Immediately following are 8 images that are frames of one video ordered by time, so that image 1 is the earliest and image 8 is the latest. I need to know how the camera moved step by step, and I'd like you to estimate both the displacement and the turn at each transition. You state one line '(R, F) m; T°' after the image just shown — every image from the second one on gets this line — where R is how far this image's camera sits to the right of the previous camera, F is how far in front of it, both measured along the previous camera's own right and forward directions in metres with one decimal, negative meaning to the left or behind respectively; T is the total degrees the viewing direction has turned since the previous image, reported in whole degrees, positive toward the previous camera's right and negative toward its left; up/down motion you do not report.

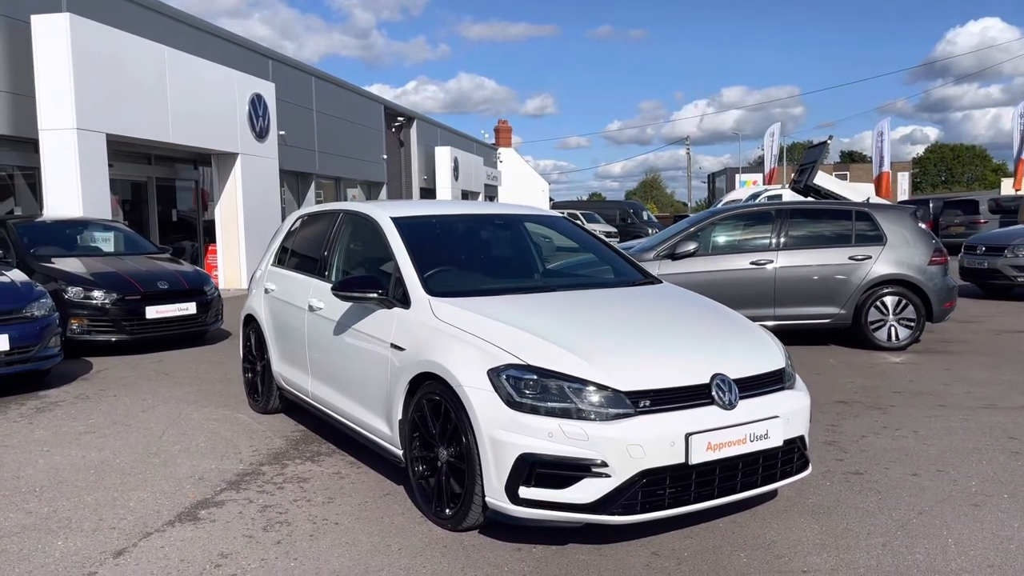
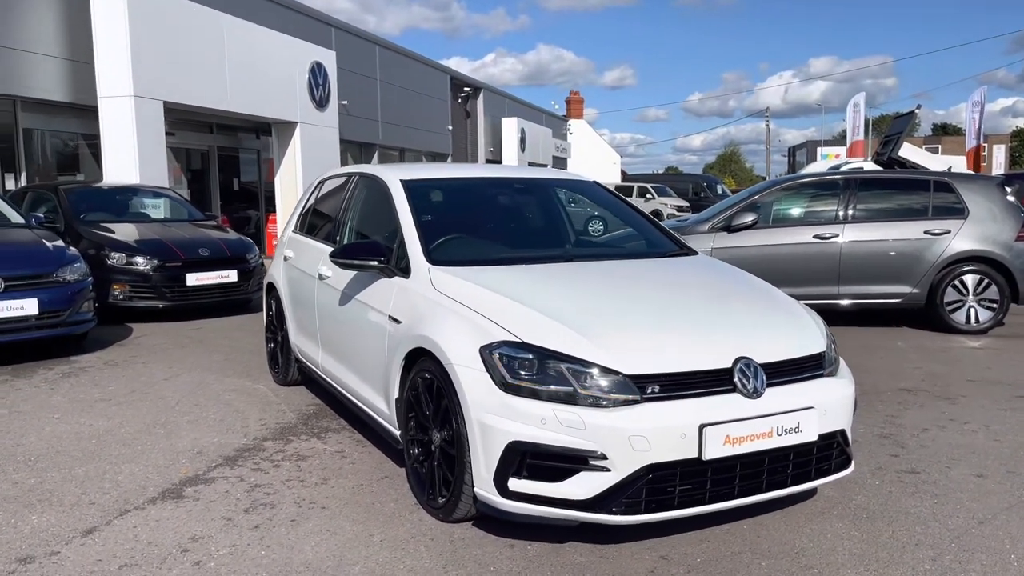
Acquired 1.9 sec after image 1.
(+0.3, +0.4) m; -5°
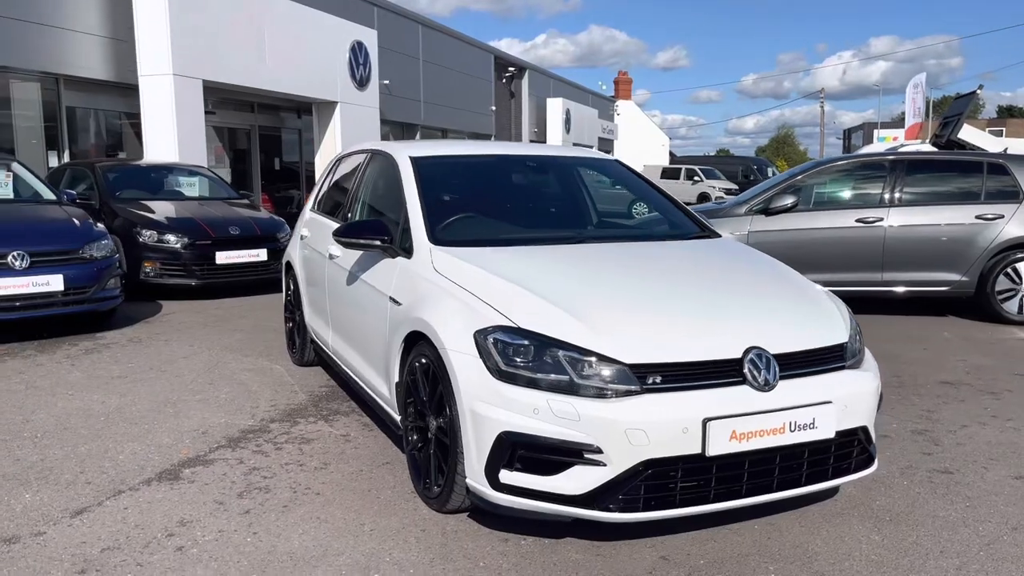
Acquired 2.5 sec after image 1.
(+0.2, +0.2) m; -3°
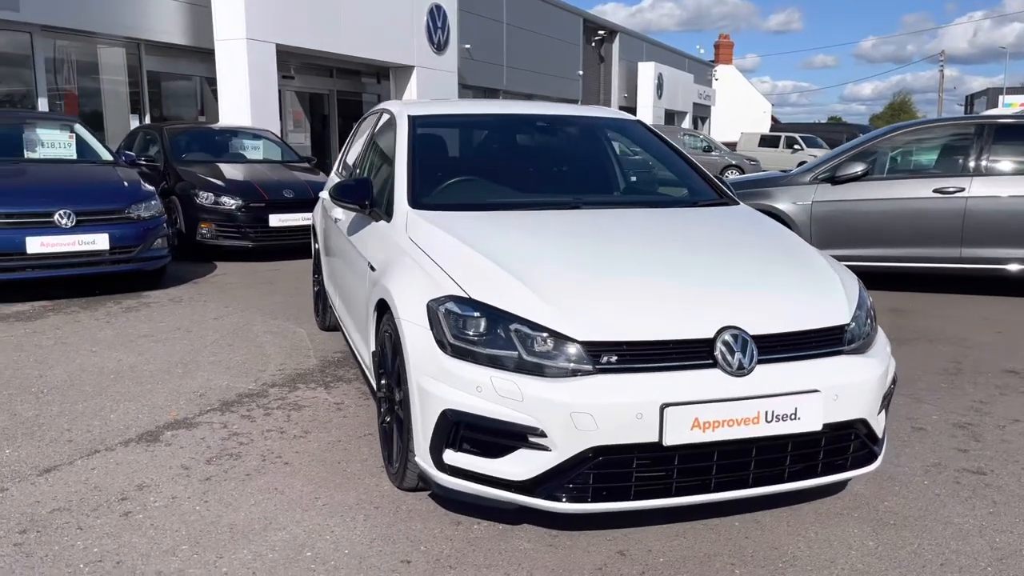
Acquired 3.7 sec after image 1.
(+0.5, +0.3) m; -7°
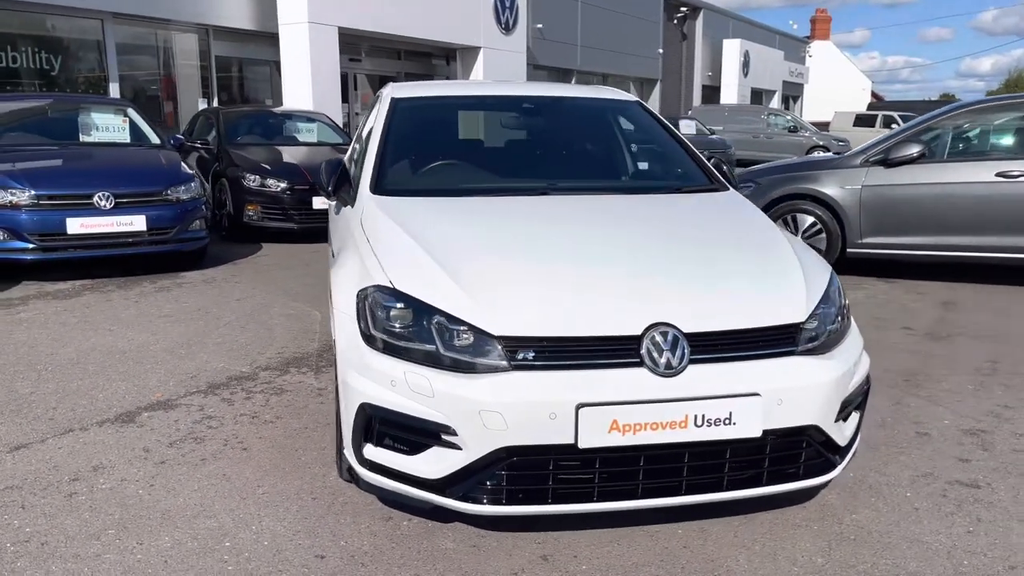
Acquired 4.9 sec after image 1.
(+0.5, +0.1) m; -6°
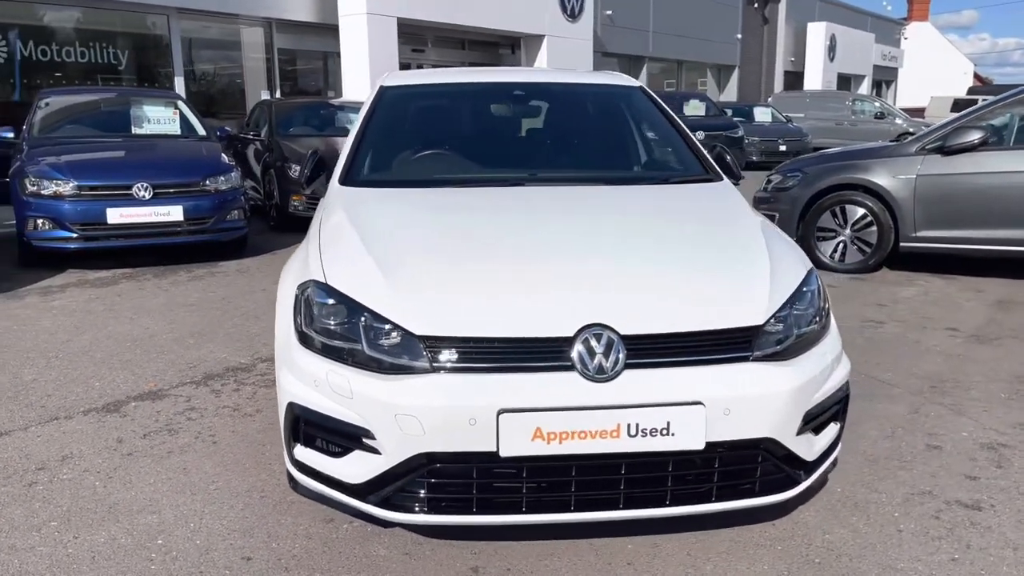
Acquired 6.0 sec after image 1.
(+0.4, +0.2) m; -6°
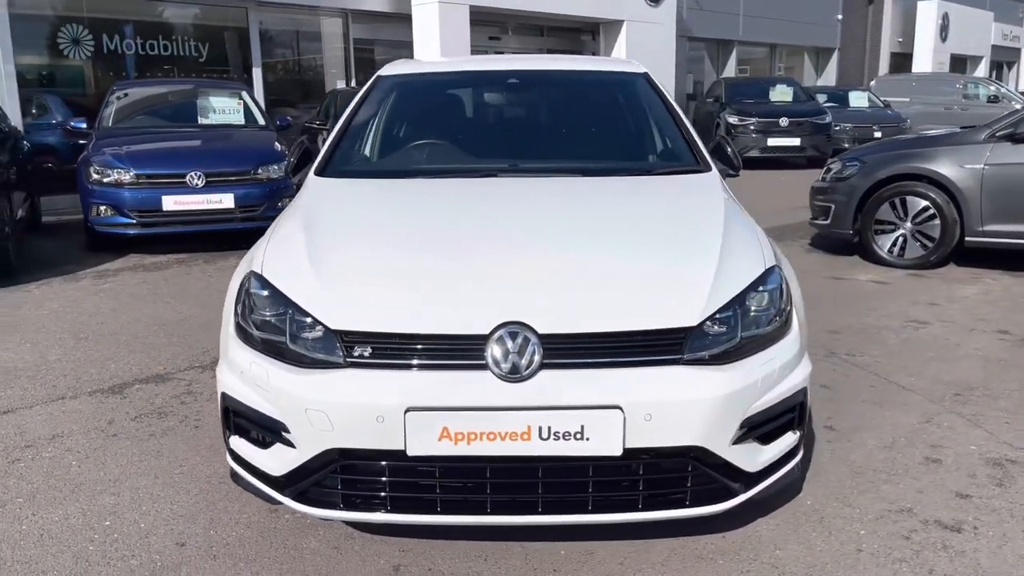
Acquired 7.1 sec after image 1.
(+0.5, +0.1) m; -7°
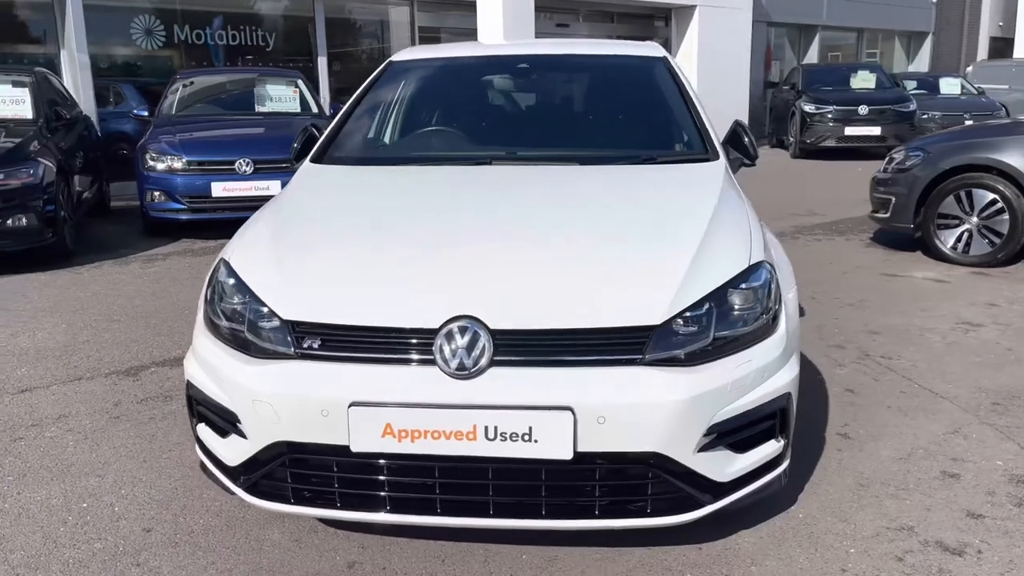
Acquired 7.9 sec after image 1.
(+0.3, +0.1) m; -6°
